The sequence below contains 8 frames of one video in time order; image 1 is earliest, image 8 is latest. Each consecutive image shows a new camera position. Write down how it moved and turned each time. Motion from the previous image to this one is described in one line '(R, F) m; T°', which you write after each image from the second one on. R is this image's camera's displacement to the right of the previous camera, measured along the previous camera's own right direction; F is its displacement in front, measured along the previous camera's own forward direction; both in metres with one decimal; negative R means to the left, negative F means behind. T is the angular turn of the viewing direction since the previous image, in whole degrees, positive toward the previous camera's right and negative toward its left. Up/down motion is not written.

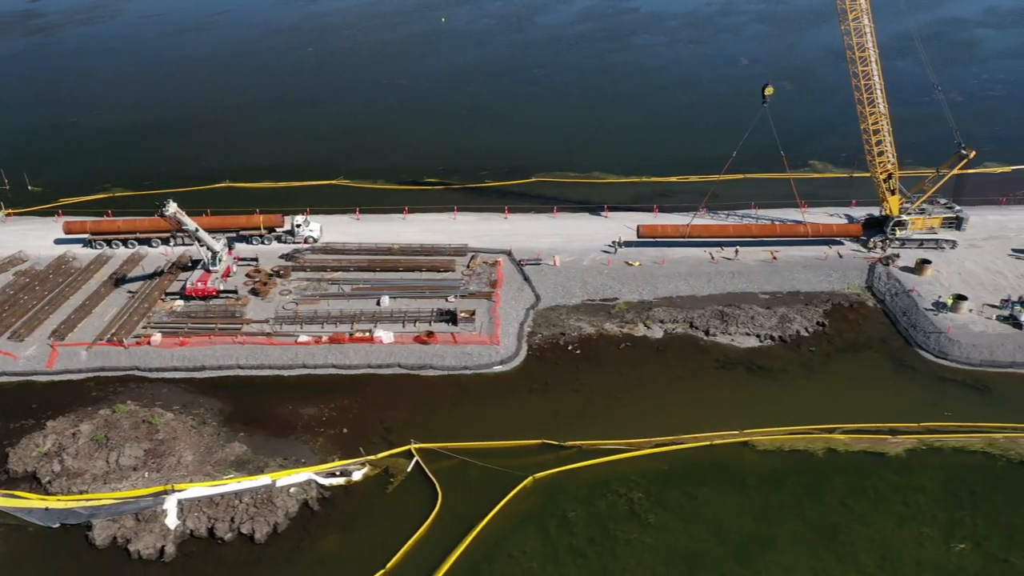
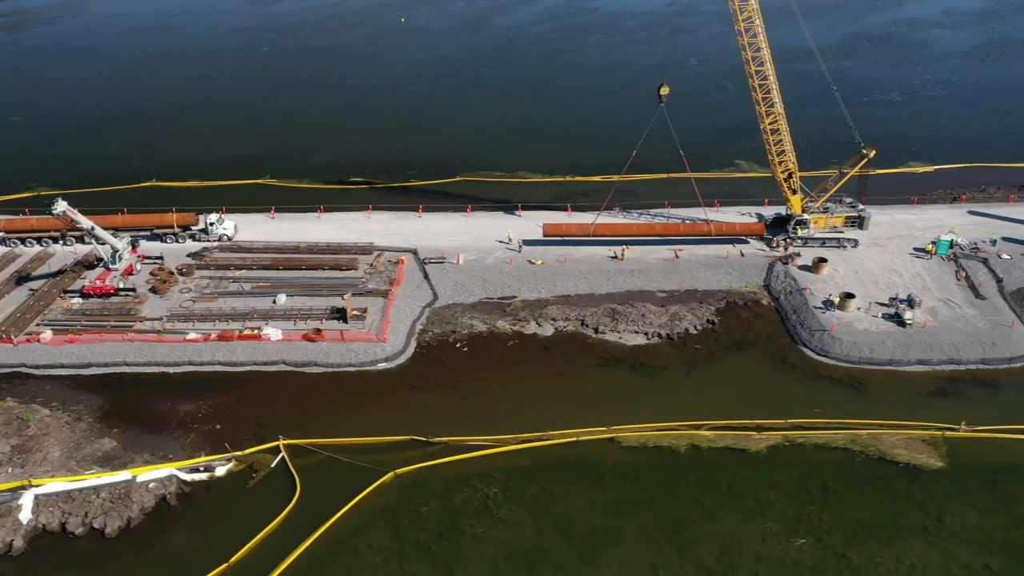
(+4.6, -0.3) m; 0°
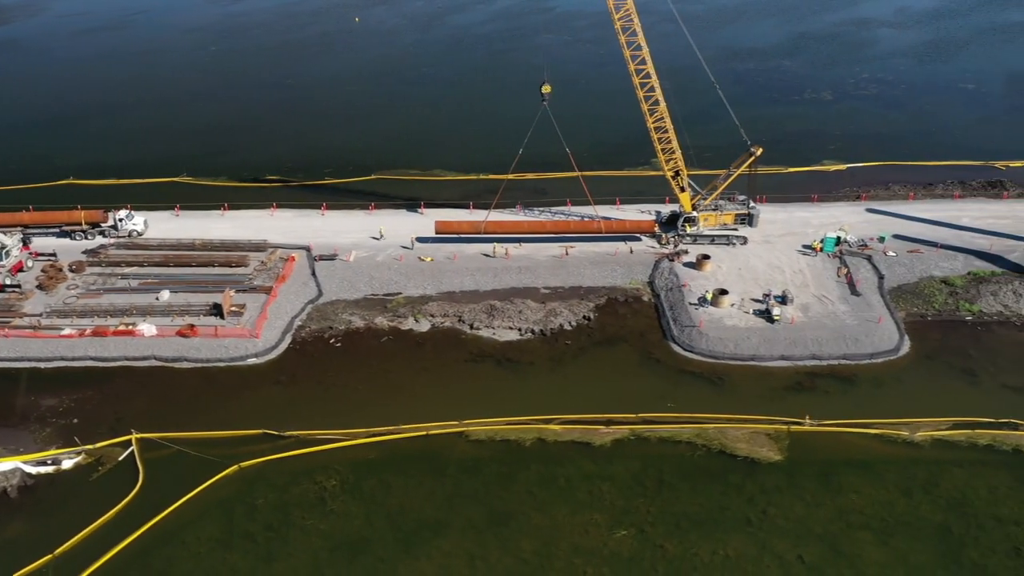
(+5.3, -0.3) m; 0°
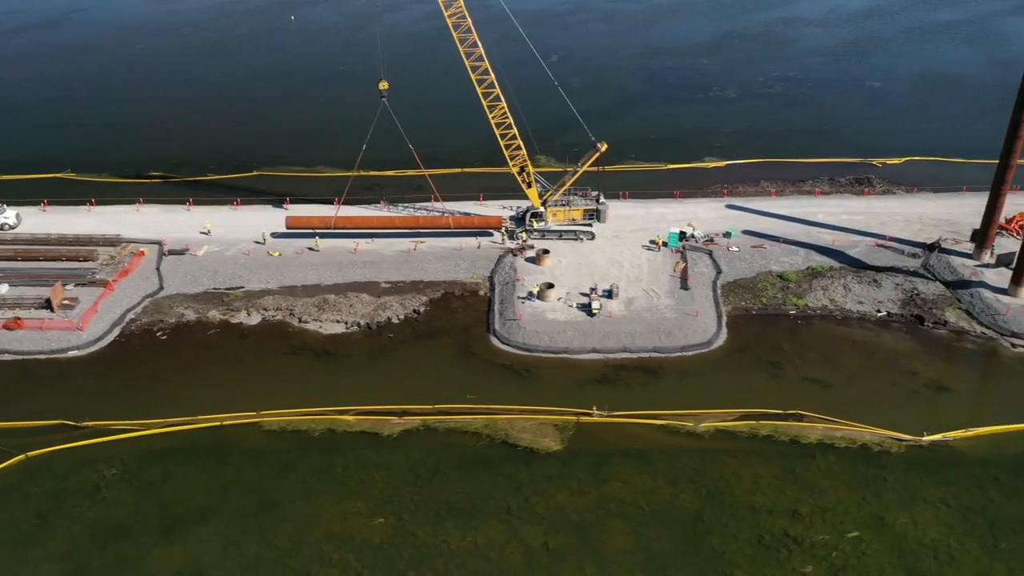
(+7.4, -0.5) m; 0°
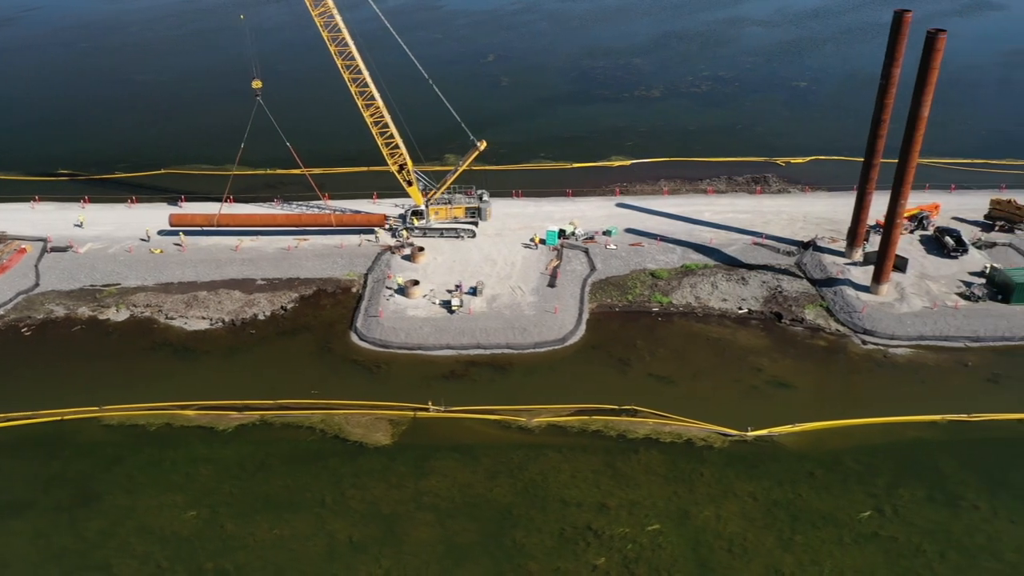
(+5.9, -0.3) m; 0°
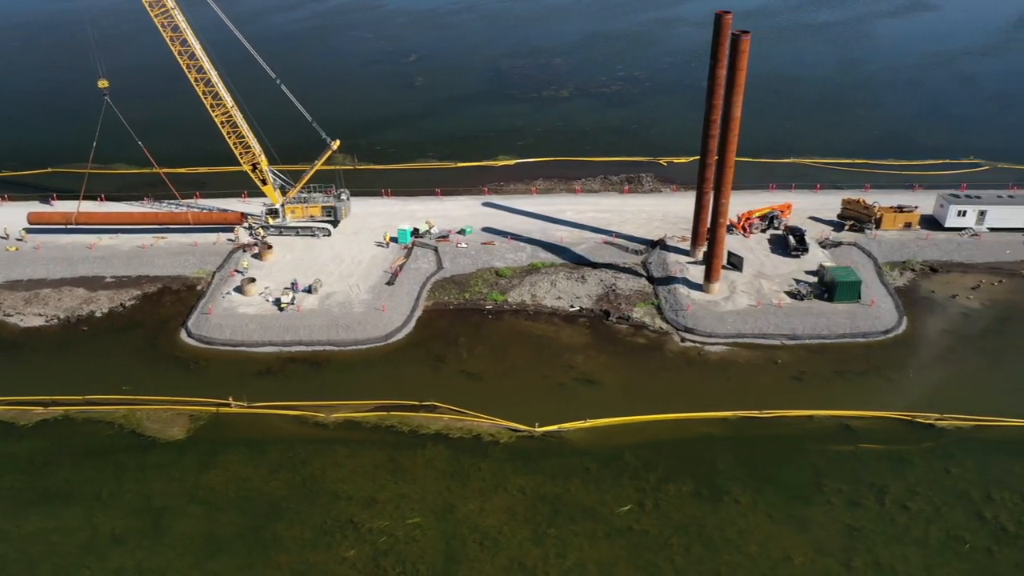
(+7.4, -0.4) m; 0°
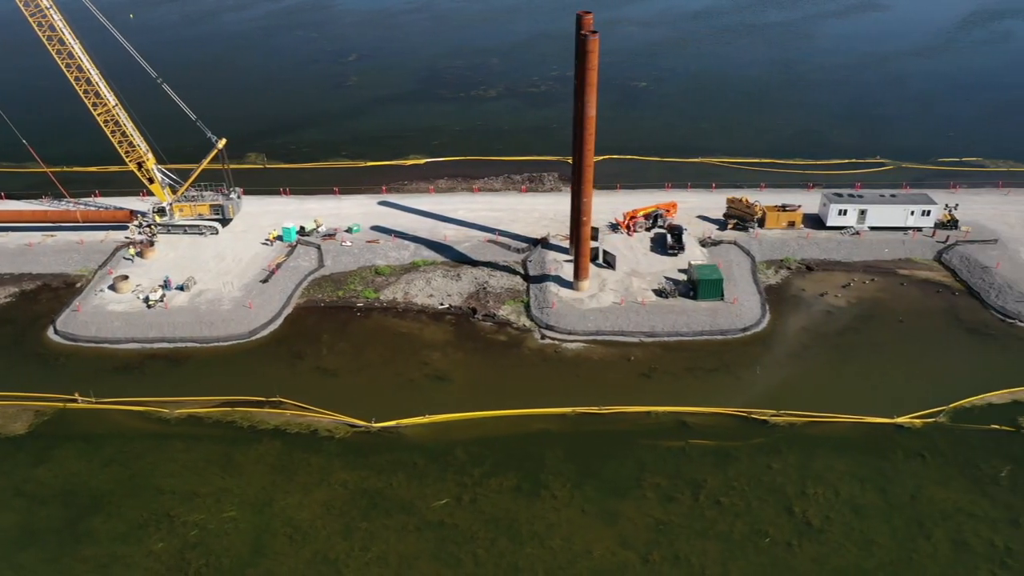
(+5.9, -0.3) m; 0°
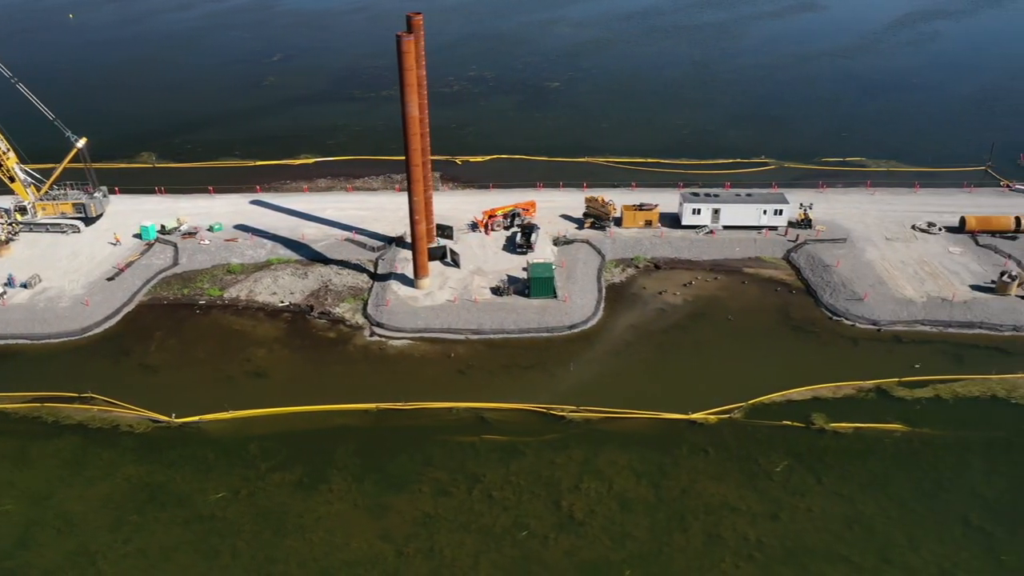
(+7.3, -0.4) m; 0°
